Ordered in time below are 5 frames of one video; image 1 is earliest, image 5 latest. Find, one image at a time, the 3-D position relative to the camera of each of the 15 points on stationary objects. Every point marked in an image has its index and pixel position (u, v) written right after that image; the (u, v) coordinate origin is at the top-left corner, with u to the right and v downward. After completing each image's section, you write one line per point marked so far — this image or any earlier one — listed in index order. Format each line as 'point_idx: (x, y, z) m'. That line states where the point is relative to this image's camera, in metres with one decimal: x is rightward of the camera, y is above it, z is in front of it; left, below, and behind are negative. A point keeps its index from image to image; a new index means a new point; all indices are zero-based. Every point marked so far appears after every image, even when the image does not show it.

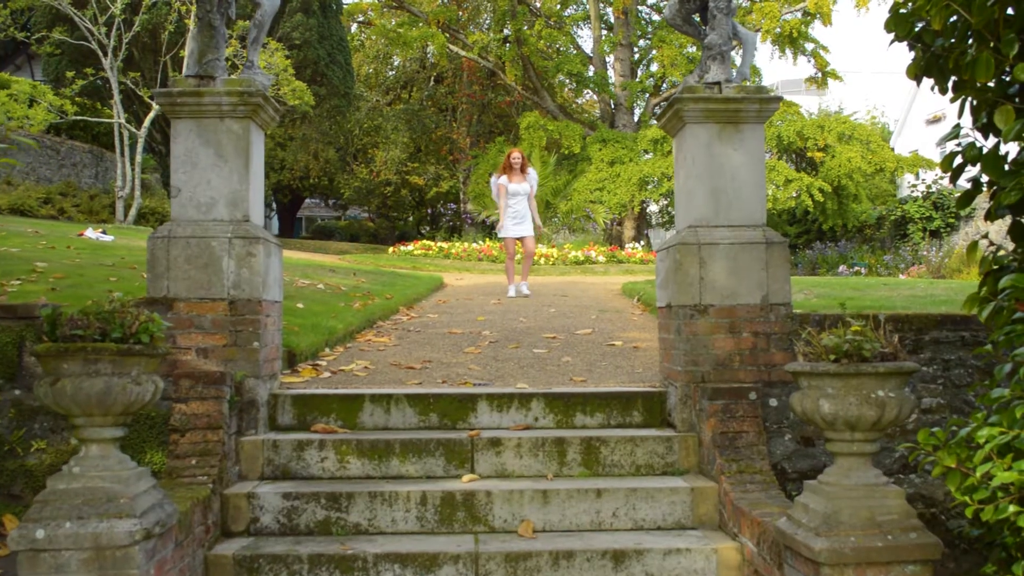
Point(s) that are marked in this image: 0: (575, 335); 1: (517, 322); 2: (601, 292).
0: (+0.4, -0.3, +7.6) m
1: (0.0, -0.3, +8.5) m
2: (+1.0, 0.0, +13.2) m
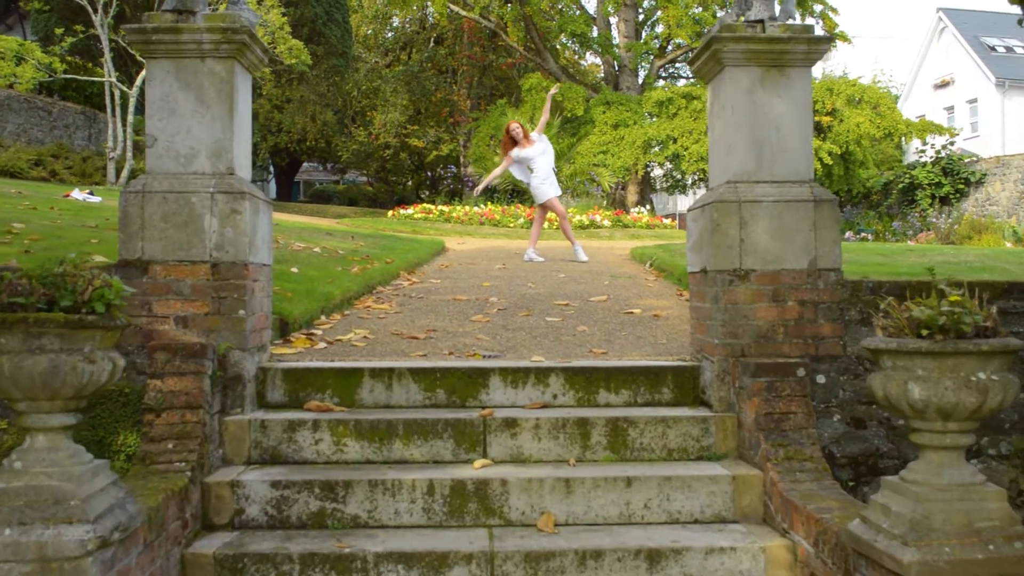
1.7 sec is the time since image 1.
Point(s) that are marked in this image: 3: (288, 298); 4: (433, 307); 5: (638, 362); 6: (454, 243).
0: (+0.5, -0.1, +7.1) m
1: (+0.1, 0.0, +8.0) m
2: (+1.1, +0.4, +12.7) m
3: (-1.2, -0.1, +6.1) m
4: (-0.5, -0.1, +6.9) m
5: (+0.5, -0.3, +4.7) m
6: (-0.7, +0.6, +14.3) m
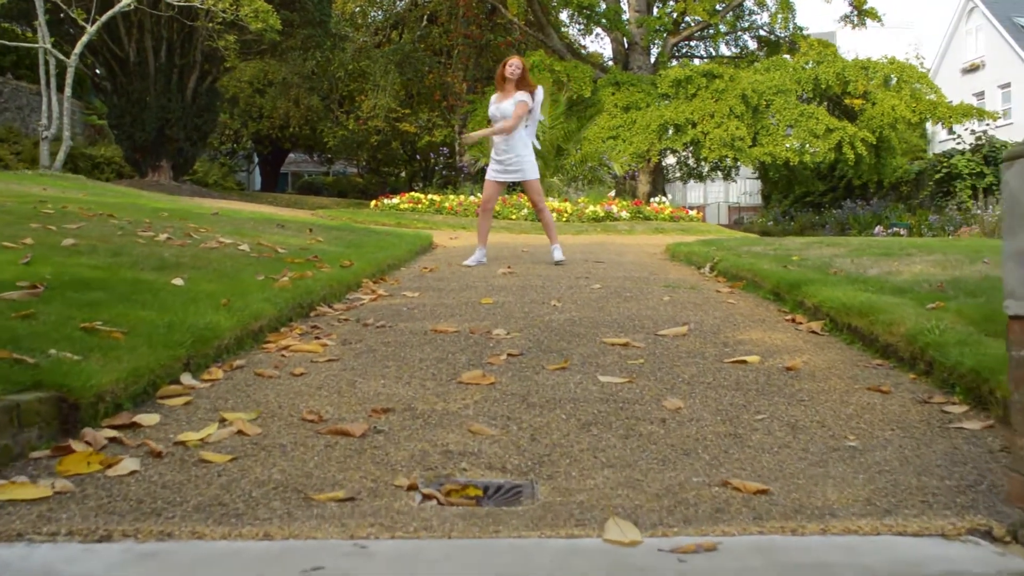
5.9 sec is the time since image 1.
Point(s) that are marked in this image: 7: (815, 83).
0: (+0.6, -0.2, +4.2) m
1: (+0.2, -0.1, +5.1) m
2: (+1.1, +0.3, +9.8) m
3: (-1.1, -0.2, +3.2) m
4: (-0.4, -0.2, +4.0) m
5: (+0.6, -0.4, +1.8) m
6: (-0.7, +0.5, +11.4) m
7: (+4.6, +3.1, +17.1) m
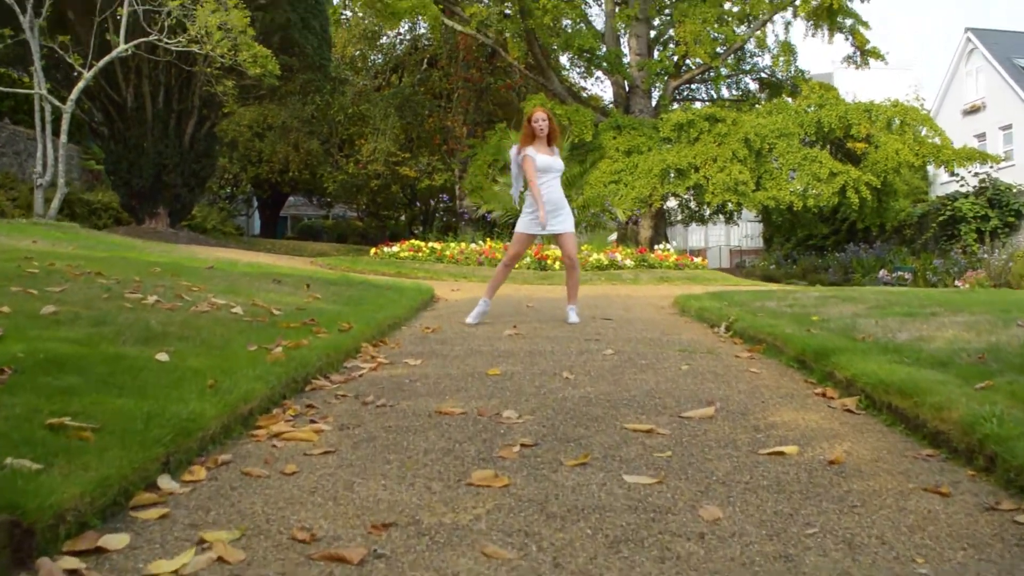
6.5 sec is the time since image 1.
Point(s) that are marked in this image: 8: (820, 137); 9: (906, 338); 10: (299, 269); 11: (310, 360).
0: (+0.6, -0.5, +3.9) m
1: (+0.2, -0.4, +4.7) m
2: (+1.1, -0.2, +9.5) m
3: (-1.1, -0.4, +2.9) m
4: (-0.4, -0.5, +3.7) m
5: (+0.6, -0.6, +1.4) m
6: (-0.6, 0.0, +11.1) m
7: (+4.6, +2.4, +16.9) m
8: (+4.7, +2.3, +17.0) m
9: (+1.9, -0.2, +5.5) m
10: (-2.3, +0.2, +12.1) m
11: (-0.9, -0.3, +5.0) m
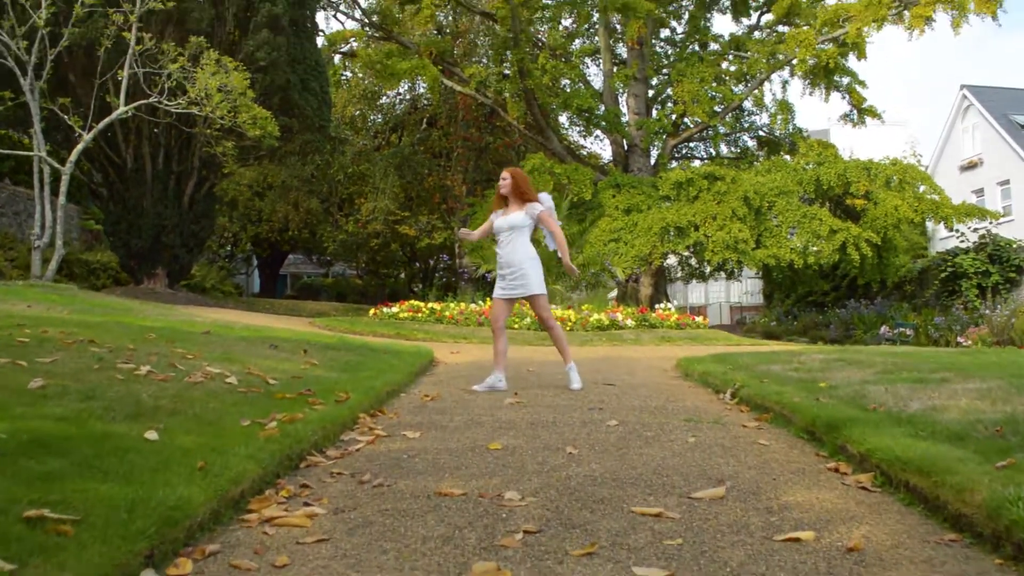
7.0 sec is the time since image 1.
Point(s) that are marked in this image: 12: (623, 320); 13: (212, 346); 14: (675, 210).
0: (+0.6, -0.7, +3.7) m
1: (+0.2, -0.7, +4.6) m
2: (+1.2, -0.7, +9.3) m
3: (-1.1, -0.6, +2.7) m
4: (-0.4, -0.7, +3.5) m
5: (+0.7, -0.7, +1.3) m
6: (-0.6, -0.6, +11.0) m
7: (+4.6, +1.5, +16.9) m
8: (+4.7, +1.4, +16.9) m
9: (+1.9, -0.6, +5.4) m
10: (-2.3, -0.5, +12.0) m
11: (-0.9, -0.6, +4.8) m
12: (+1.5, -0.4, +14.9) m
13: (-2.2, -0.4, +8.2) m
14: (+2.4, +1.1, +16.5) m
